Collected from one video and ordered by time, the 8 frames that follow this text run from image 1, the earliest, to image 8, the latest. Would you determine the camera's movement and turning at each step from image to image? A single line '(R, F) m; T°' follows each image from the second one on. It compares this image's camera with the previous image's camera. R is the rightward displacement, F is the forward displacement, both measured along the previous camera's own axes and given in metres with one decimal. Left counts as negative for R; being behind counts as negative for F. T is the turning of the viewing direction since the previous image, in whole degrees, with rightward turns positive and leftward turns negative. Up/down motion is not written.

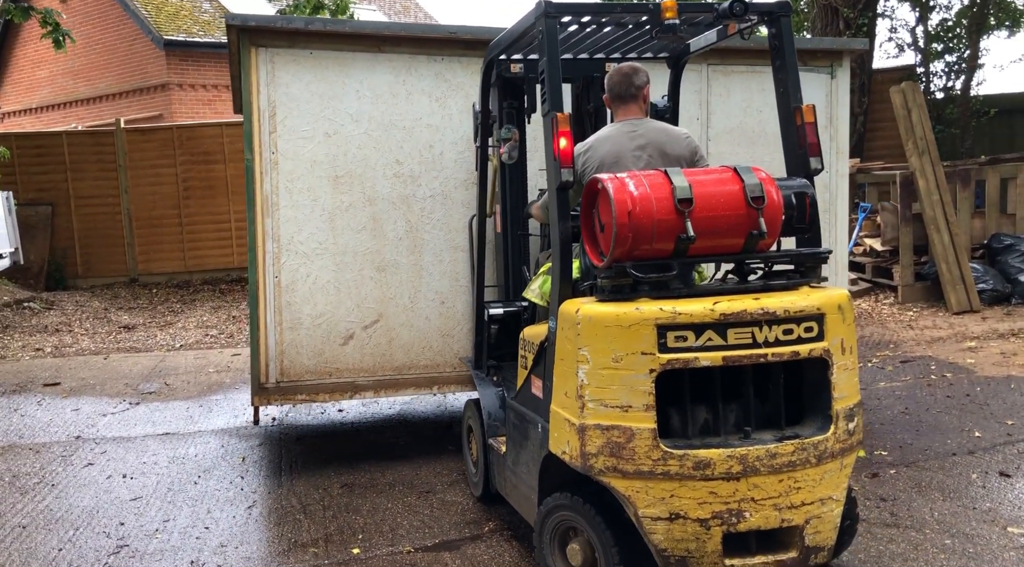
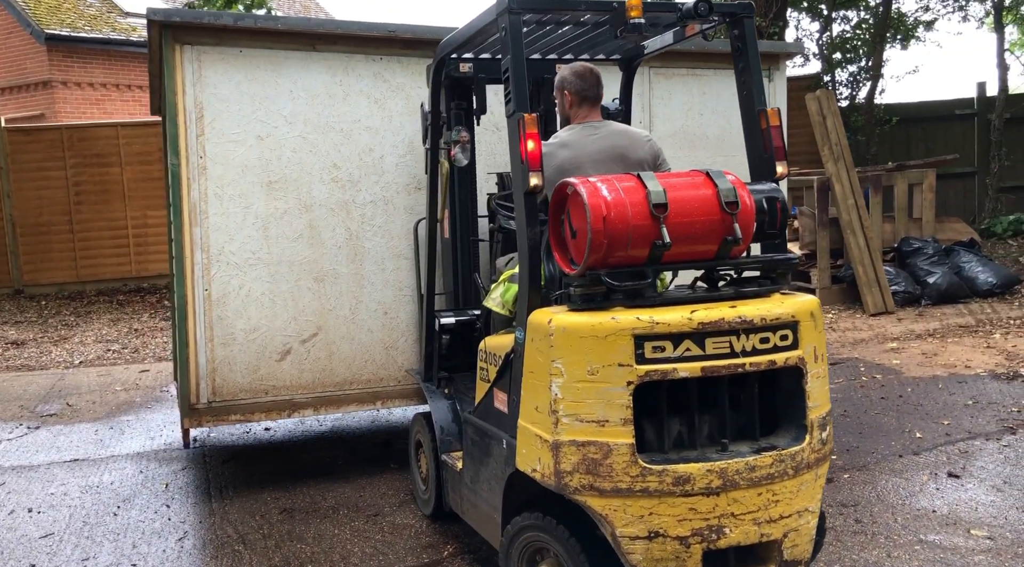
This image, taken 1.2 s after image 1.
(-0.3, +0.2) m; +6°
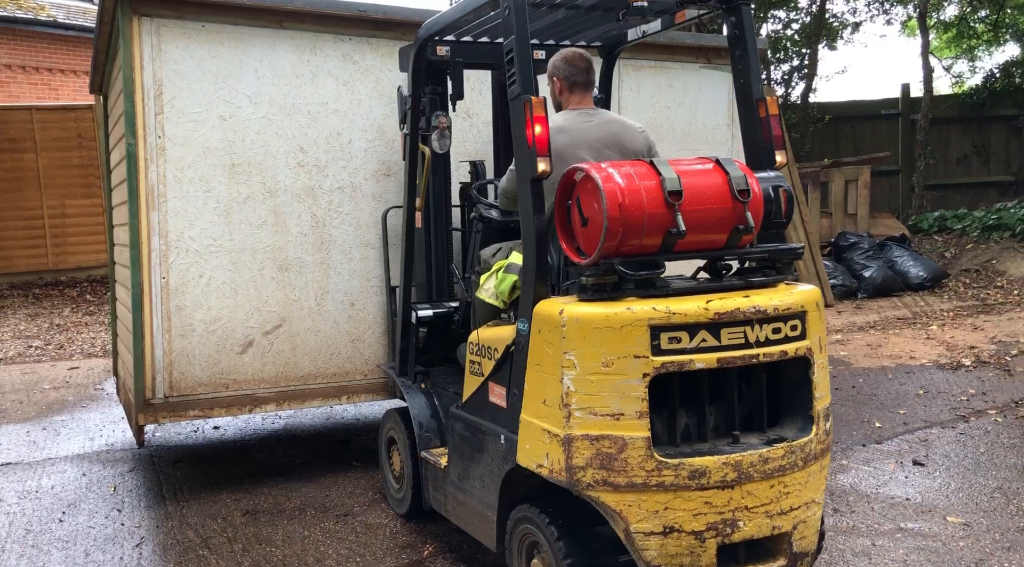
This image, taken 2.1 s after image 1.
(-0.3, +0.1) m; +5°
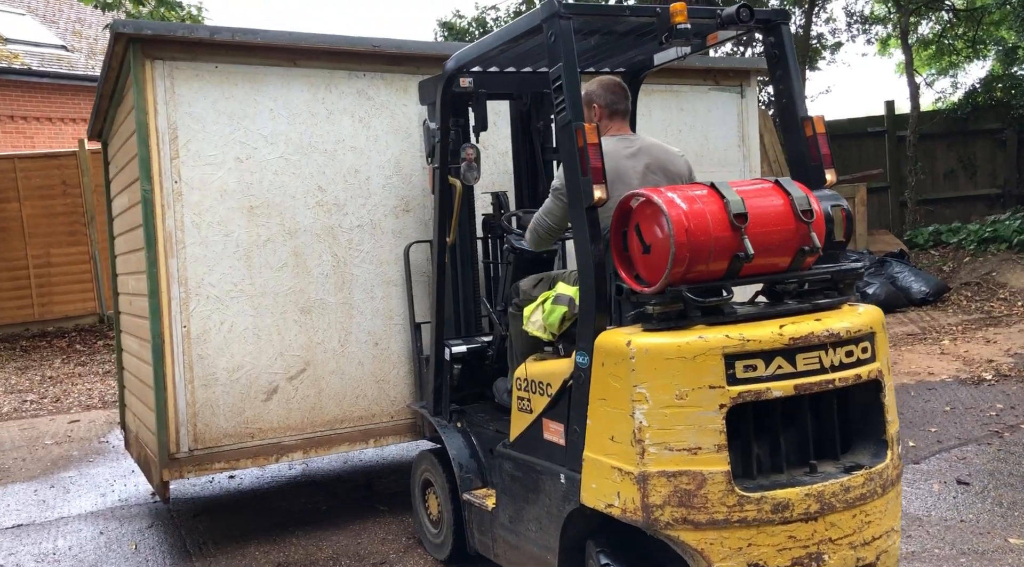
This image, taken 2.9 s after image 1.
(-0.3, +0.1) m; +2°
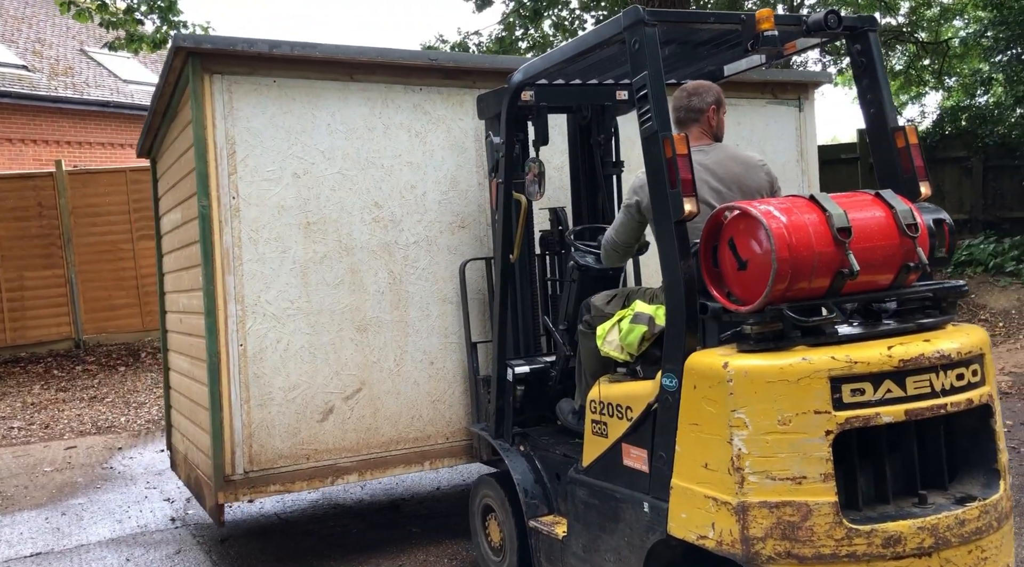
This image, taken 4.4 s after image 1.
(-0.2, +0.2) m; -1°
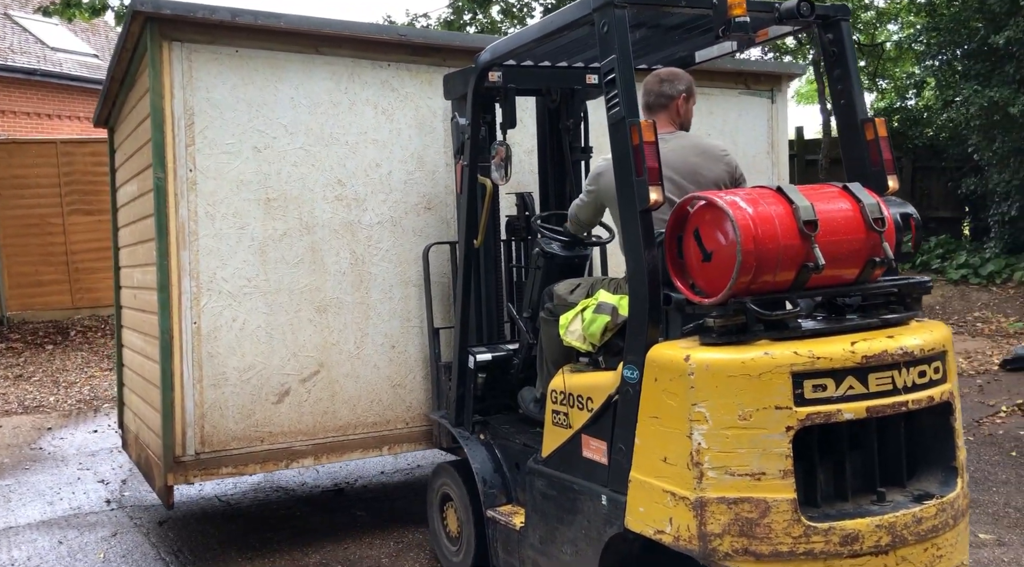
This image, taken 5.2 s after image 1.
(0.0, +0.1) m; +2°
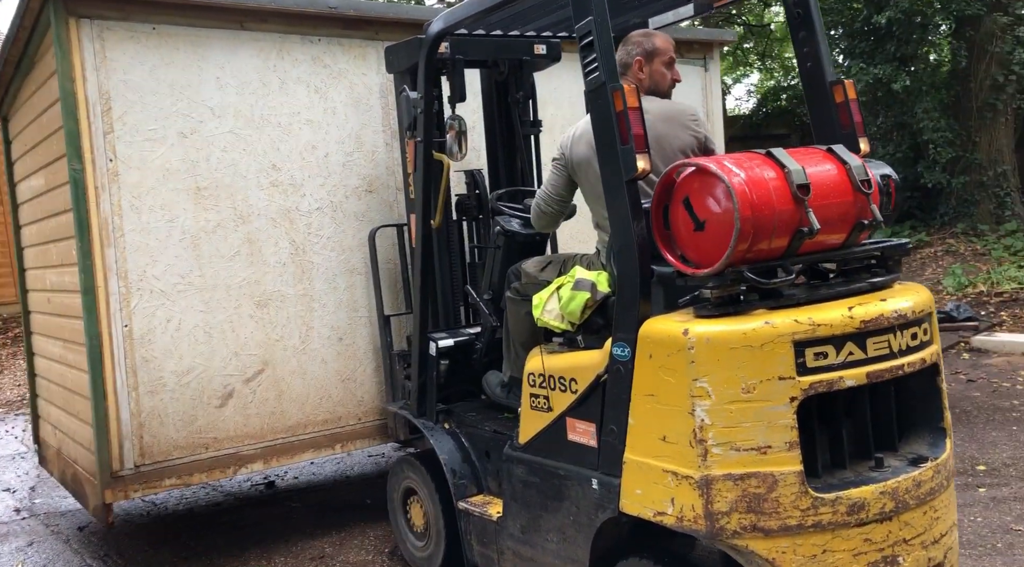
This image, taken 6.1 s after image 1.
(-0.2, +0.2) m; +6°
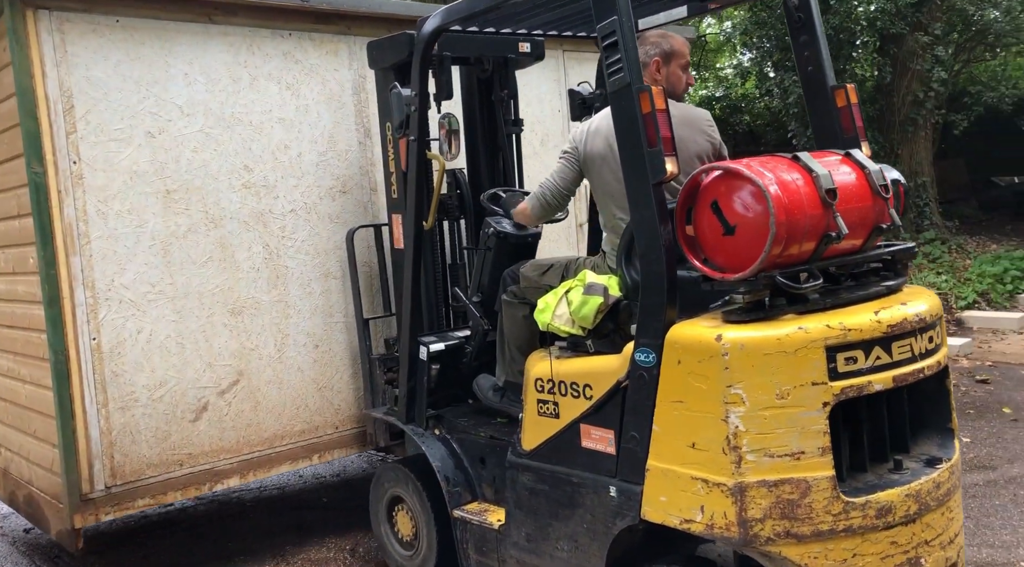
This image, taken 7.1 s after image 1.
(-0.3, +0.1) m; +5°
